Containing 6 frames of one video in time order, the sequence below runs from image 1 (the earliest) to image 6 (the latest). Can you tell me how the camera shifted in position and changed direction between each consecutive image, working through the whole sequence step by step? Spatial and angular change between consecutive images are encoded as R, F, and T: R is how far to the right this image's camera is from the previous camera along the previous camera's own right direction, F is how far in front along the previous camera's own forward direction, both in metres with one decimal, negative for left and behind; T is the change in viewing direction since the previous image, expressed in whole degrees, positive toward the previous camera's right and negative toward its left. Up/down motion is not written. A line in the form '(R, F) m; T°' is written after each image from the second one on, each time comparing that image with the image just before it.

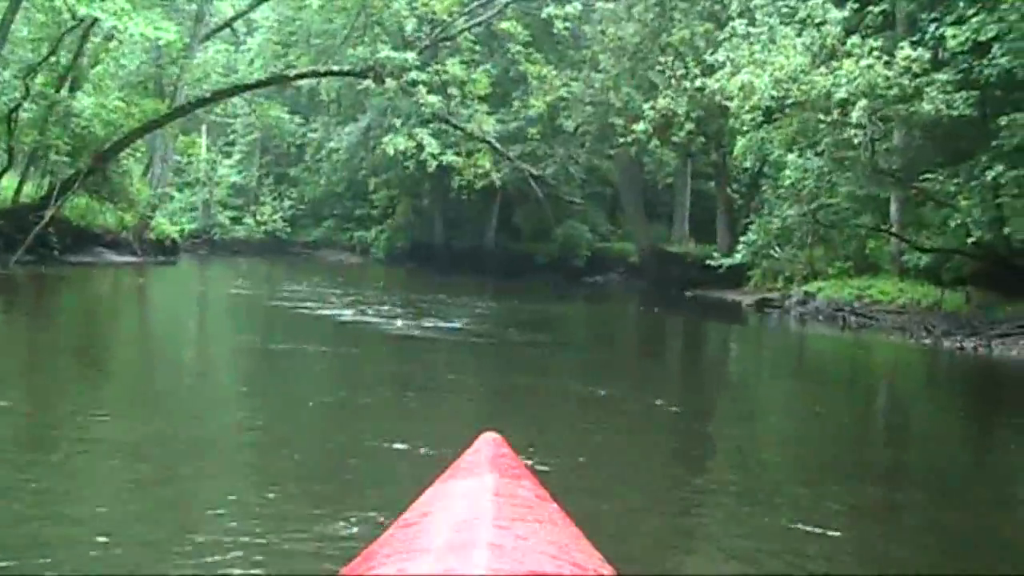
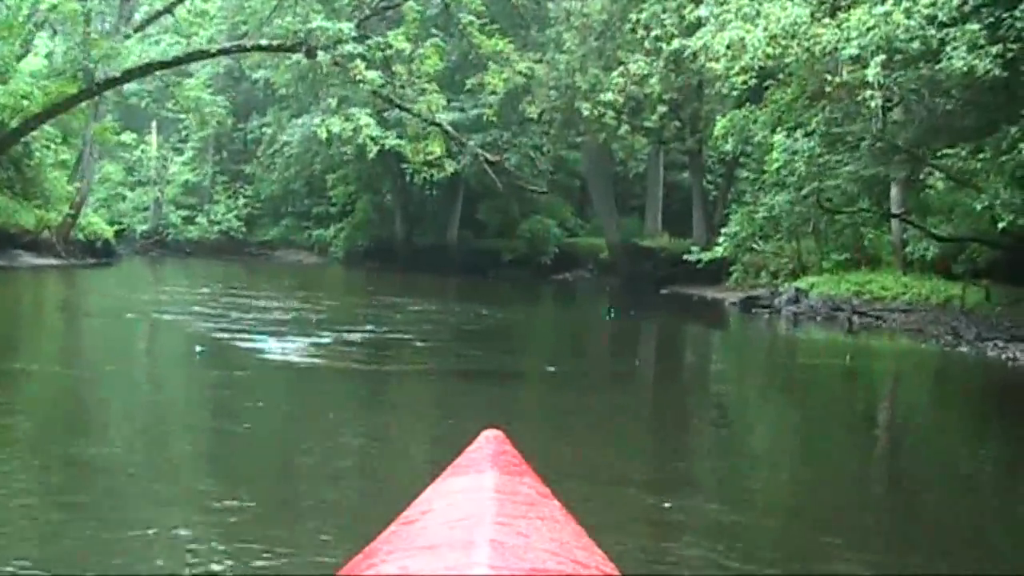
(+0.1, +1.7) m; +1°
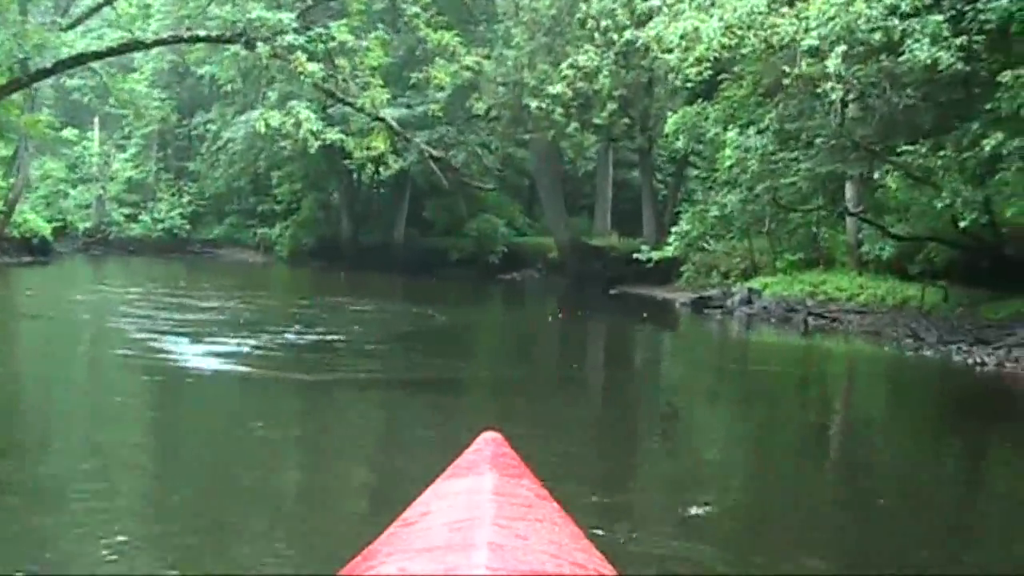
(0.0, +0.4) m; +2°
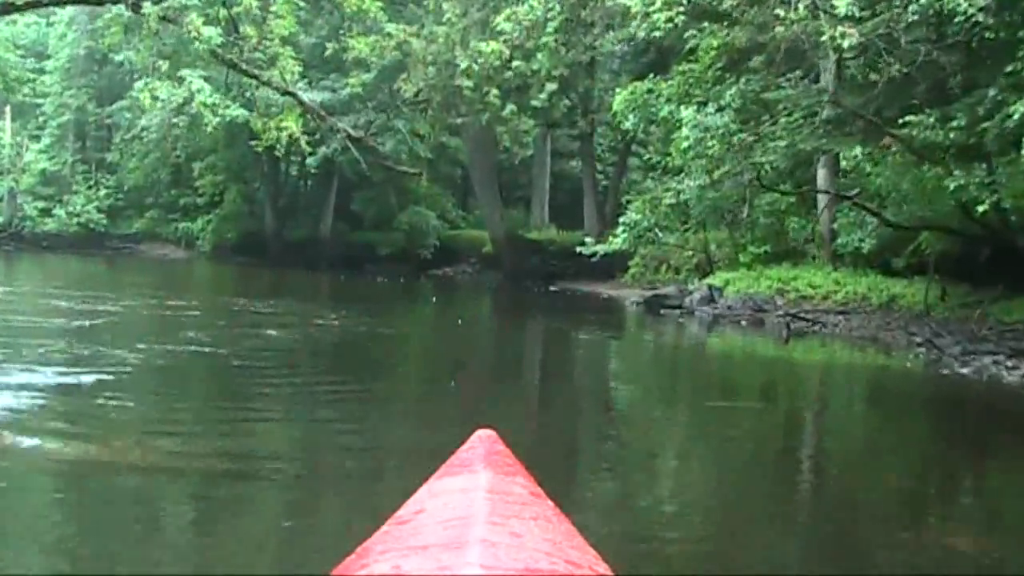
(0.0, +1.6) m; +2°
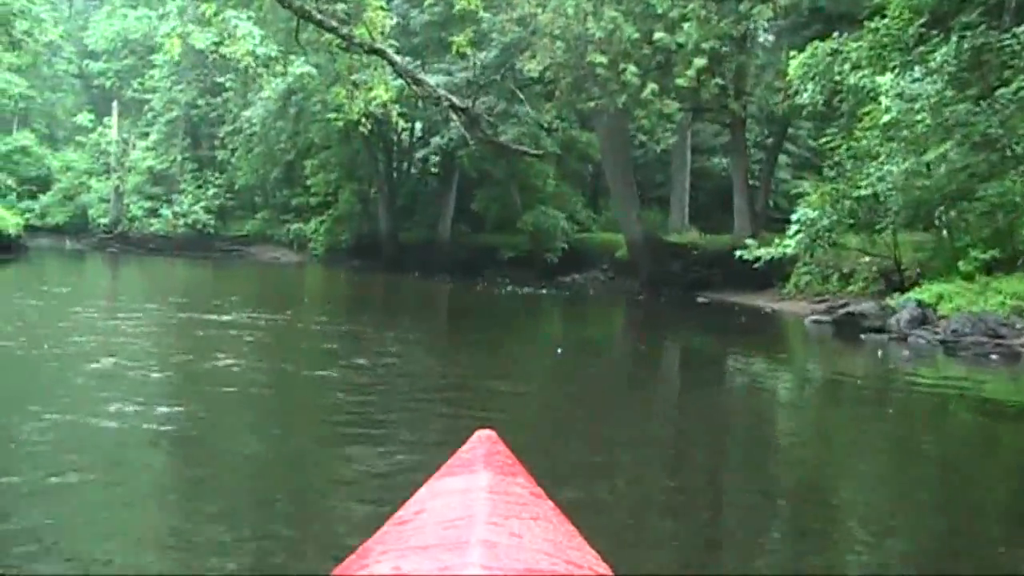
(-0.1, +2.6) m; -4°
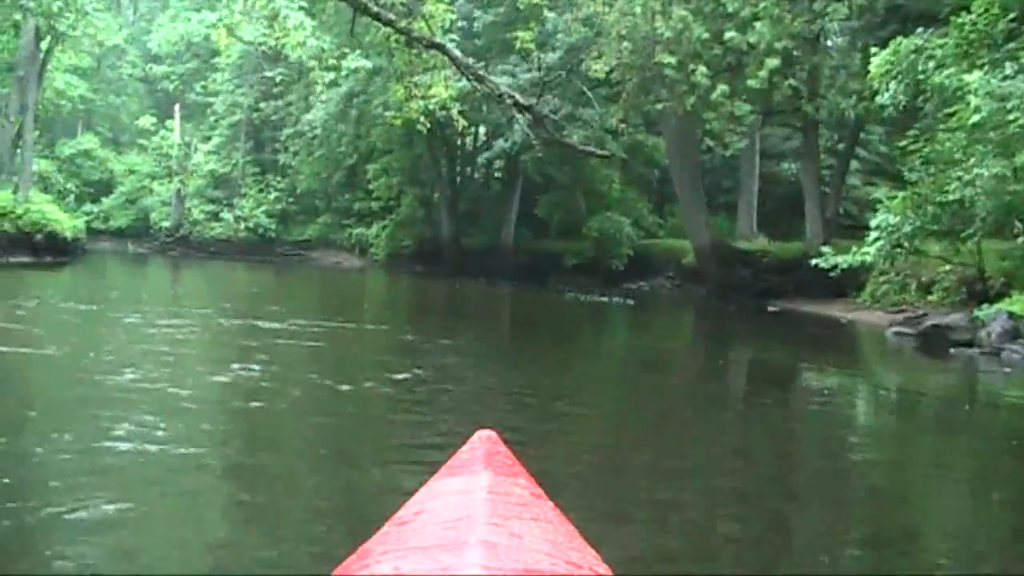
(0.0, +0.5) m; -2°
